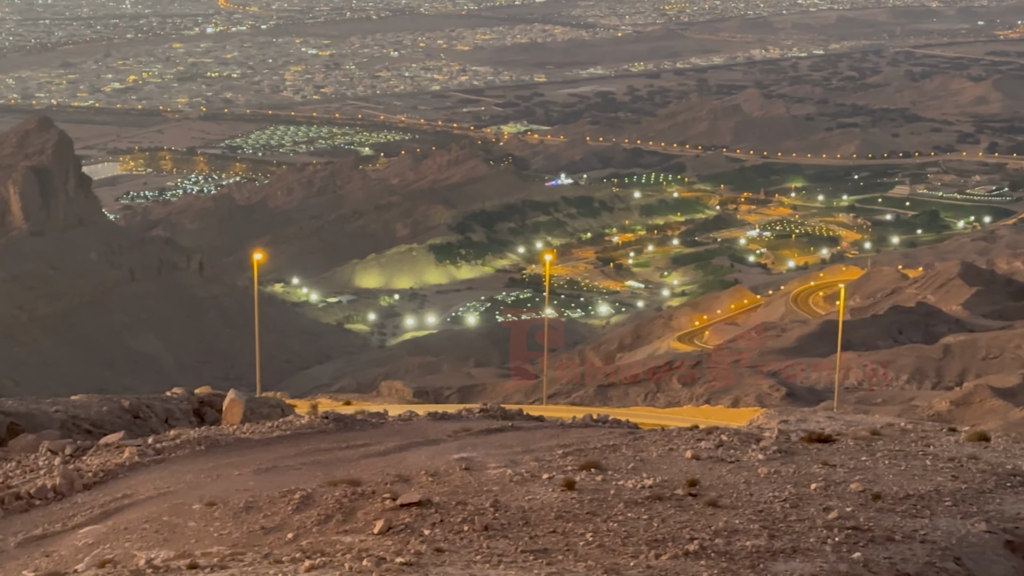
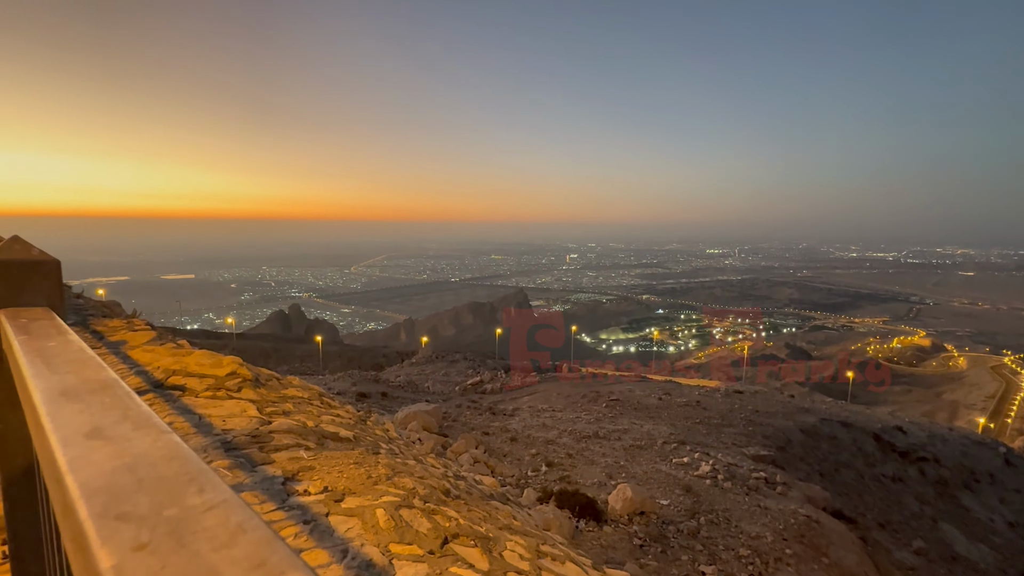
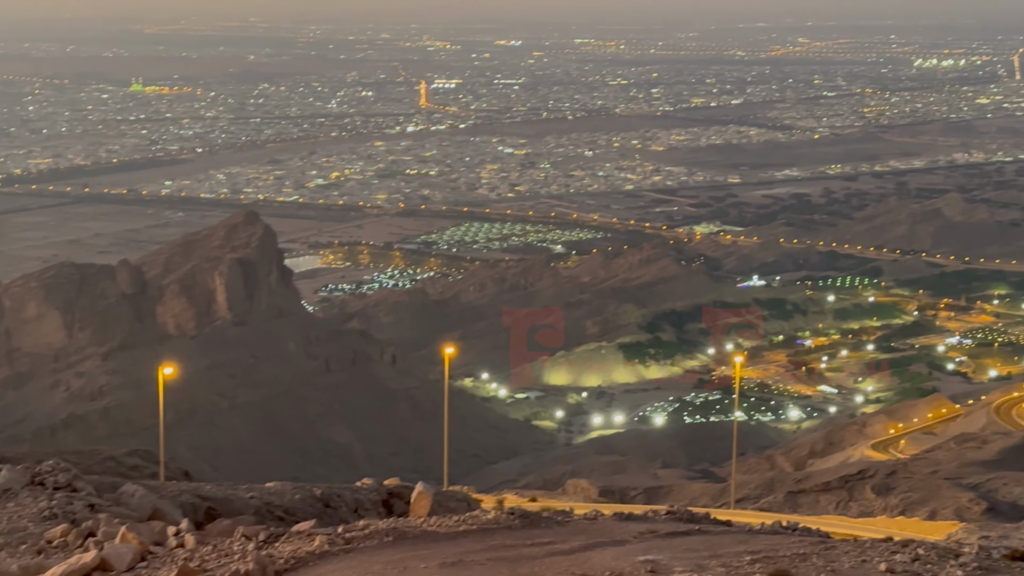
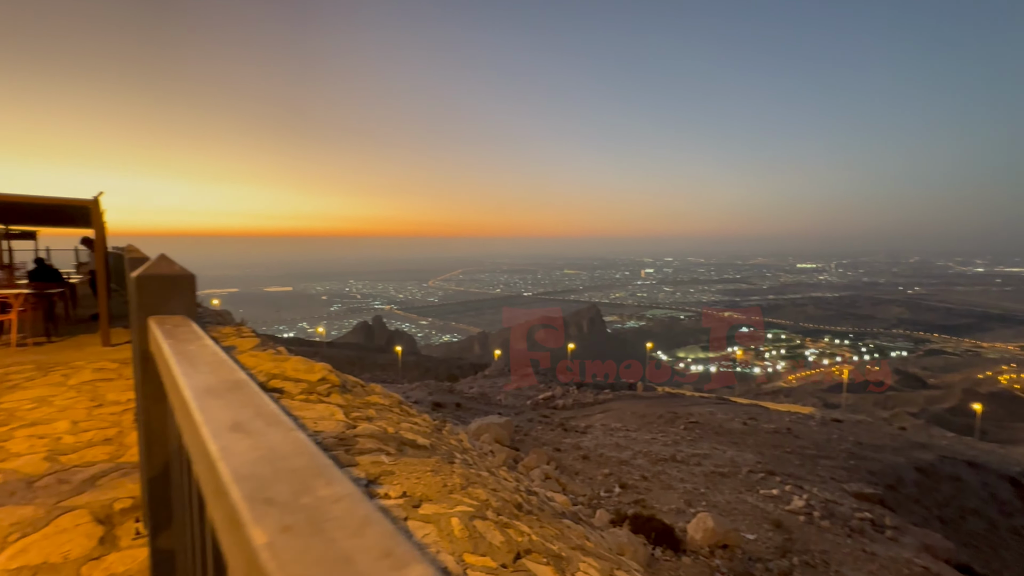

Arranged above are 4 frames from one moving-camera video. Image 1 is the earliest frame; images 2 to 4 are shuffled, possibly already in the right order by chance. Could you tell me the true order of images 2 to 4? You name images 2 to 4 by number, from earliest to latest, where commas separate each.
3, 2, 4
